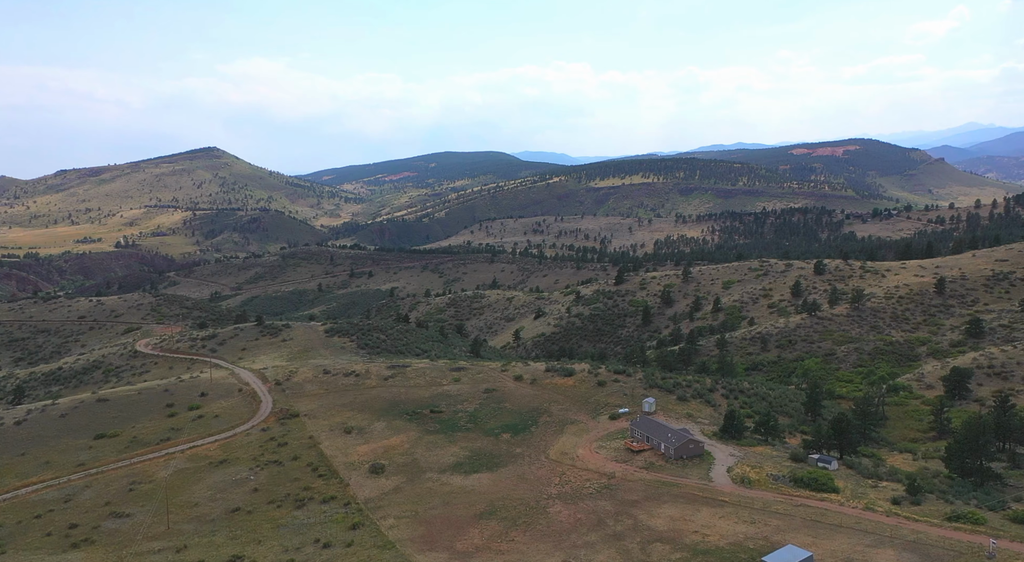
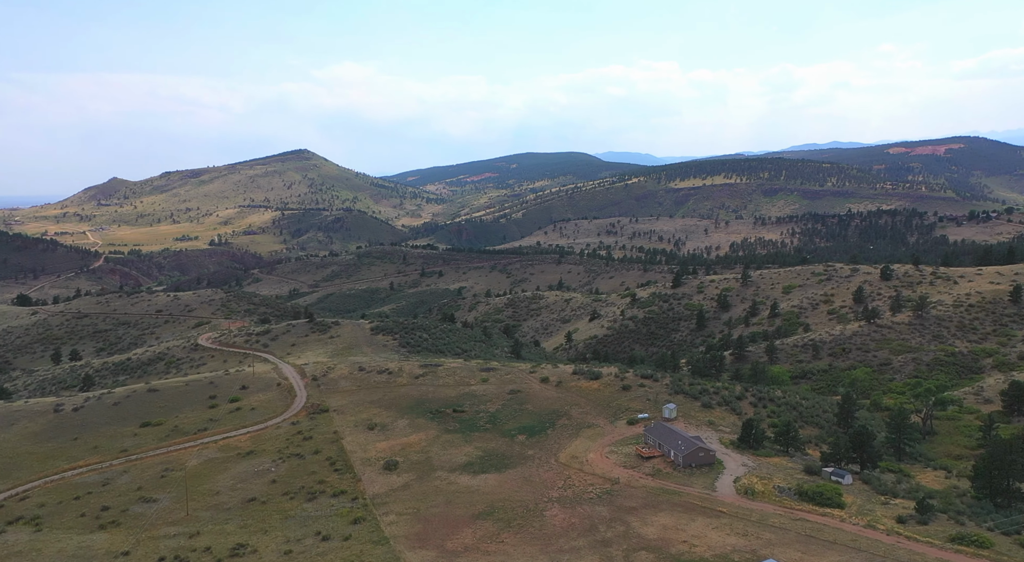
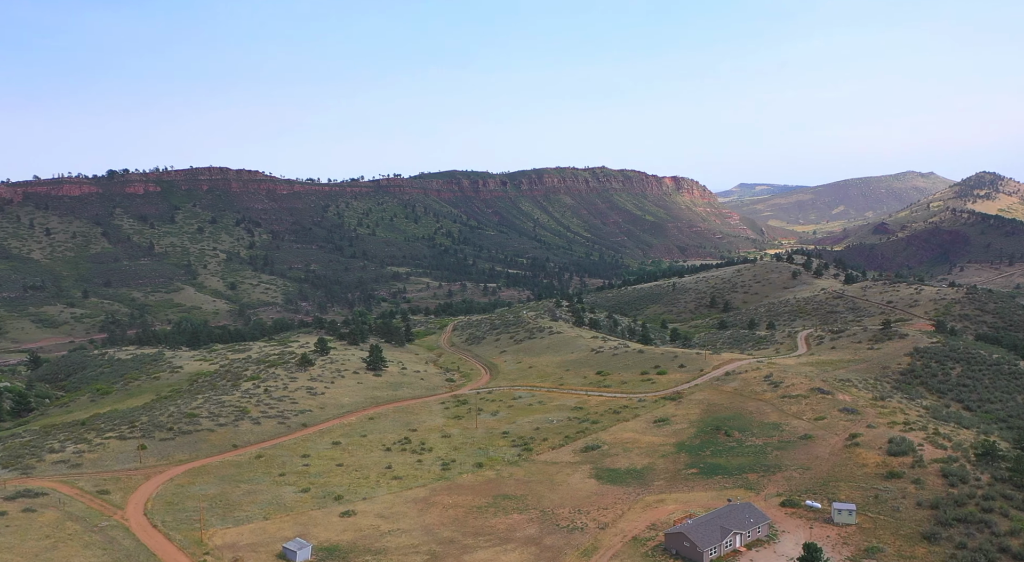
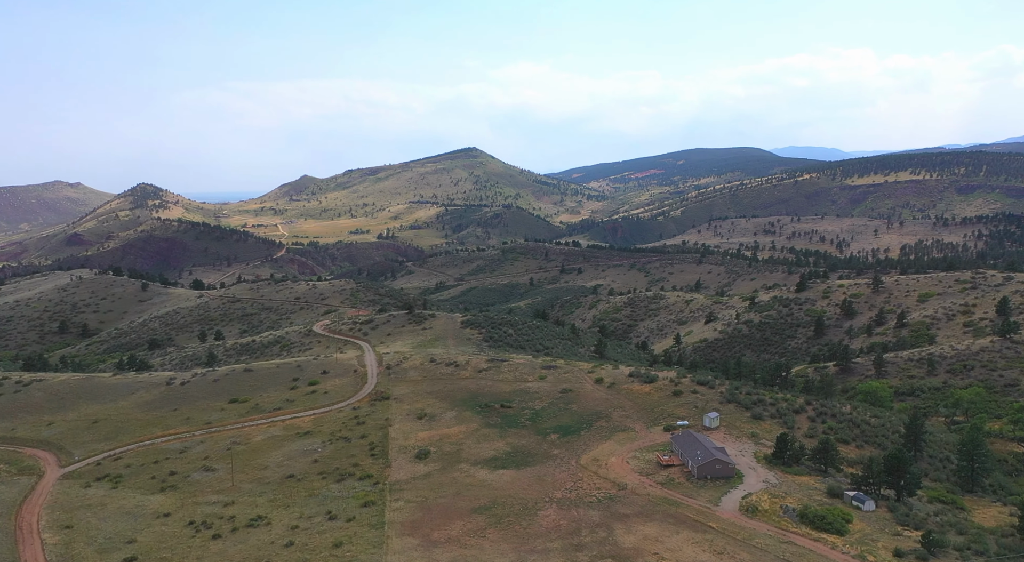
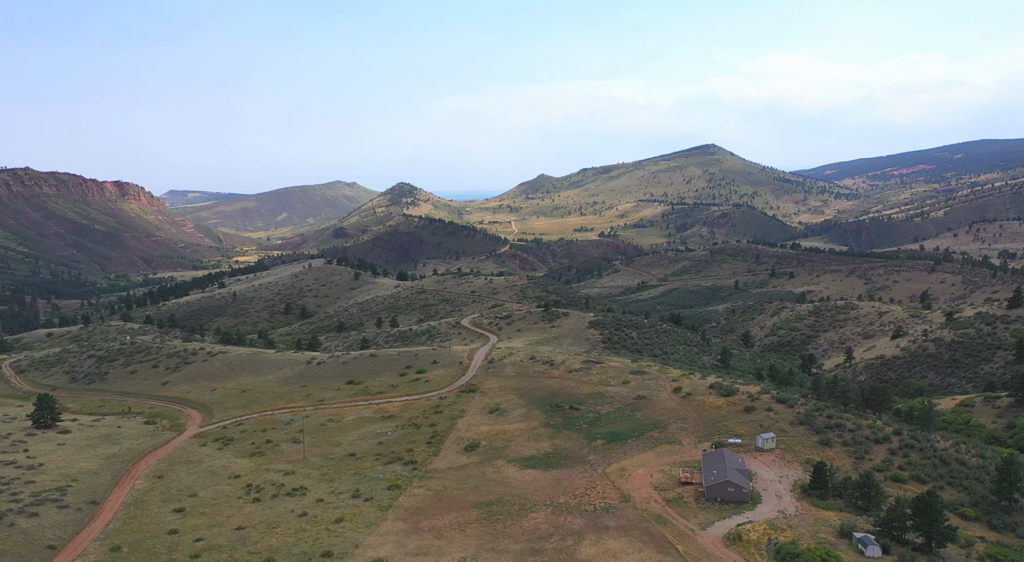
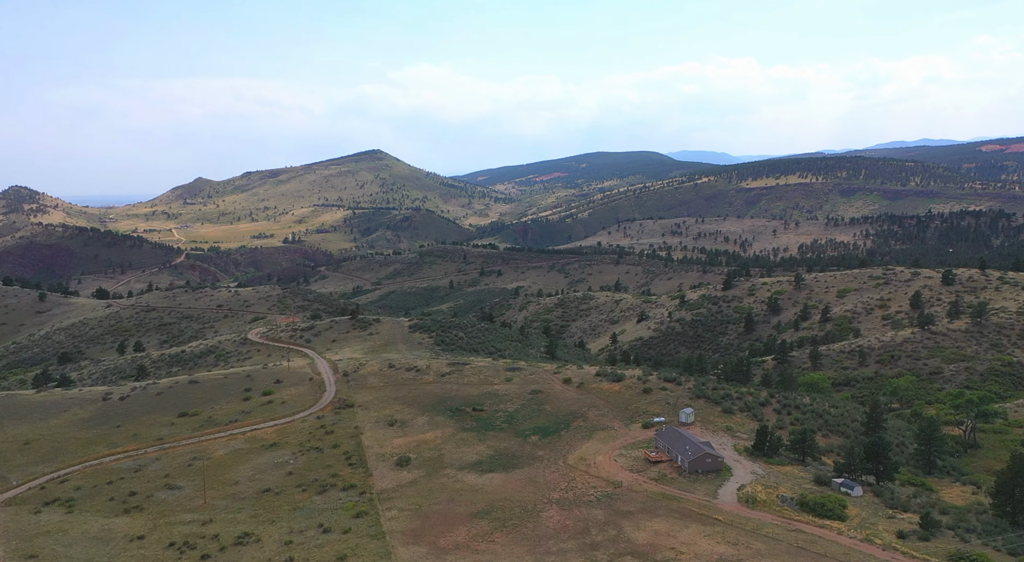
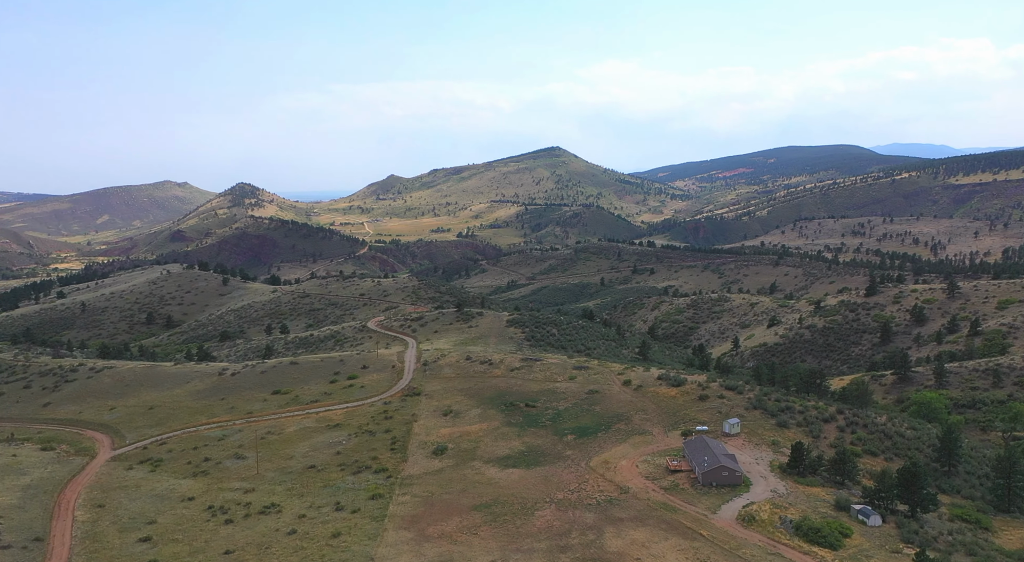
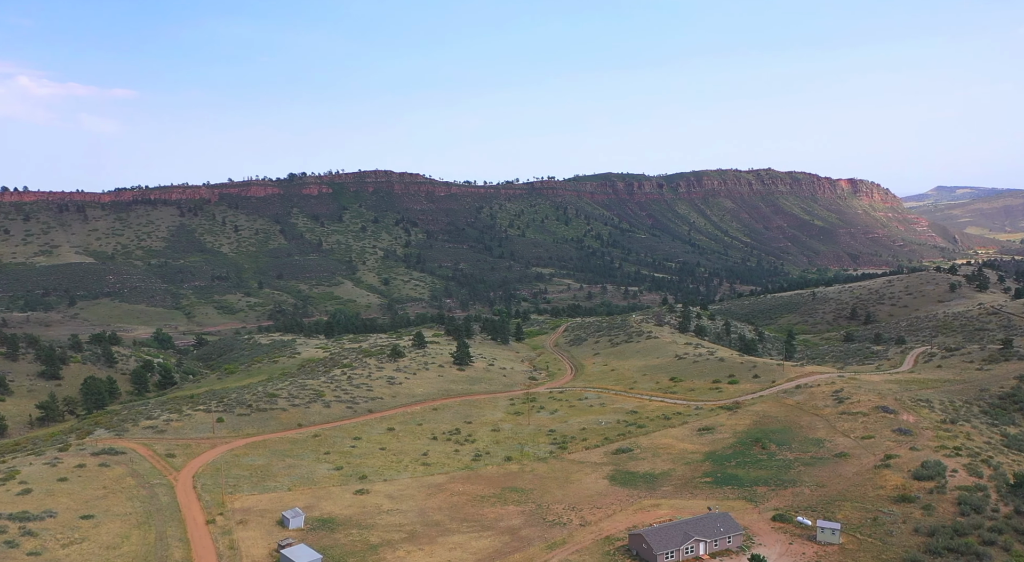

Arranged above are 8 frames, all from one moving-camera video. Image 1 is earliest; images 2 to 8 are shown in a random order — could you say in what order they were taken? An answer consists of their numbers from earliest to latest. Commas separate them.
2, 6, 4, 7, 5, 3, 8
